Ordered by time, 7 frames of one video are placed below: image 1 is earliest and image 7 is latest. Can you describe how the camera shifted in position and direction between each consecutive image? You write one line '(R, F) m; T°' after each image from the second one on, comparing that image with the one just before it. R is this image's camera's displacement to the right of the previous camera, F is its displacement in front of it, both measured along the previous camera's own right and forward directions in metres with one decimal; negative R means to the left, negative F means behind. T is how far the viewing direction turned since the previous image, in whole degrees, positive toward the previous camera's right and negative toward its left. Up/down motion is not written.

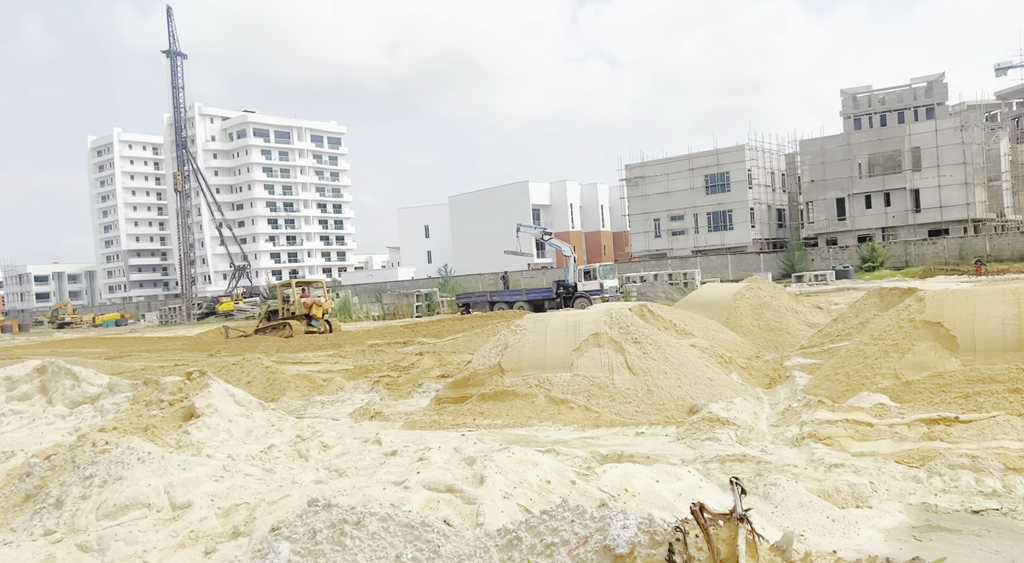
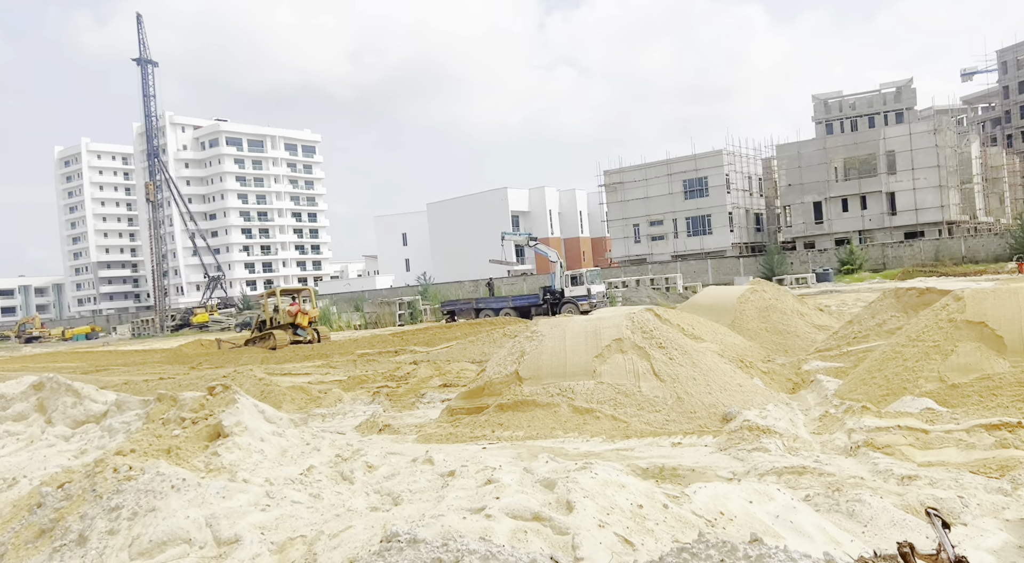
(-0.5, +0.4) m; +2°
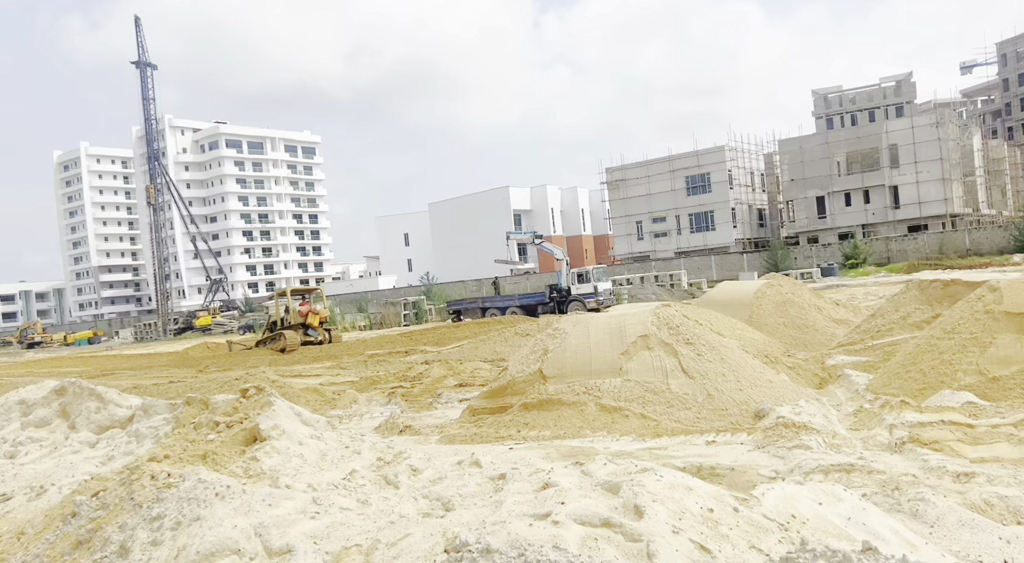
(-0.3, +0.2) m; 0°
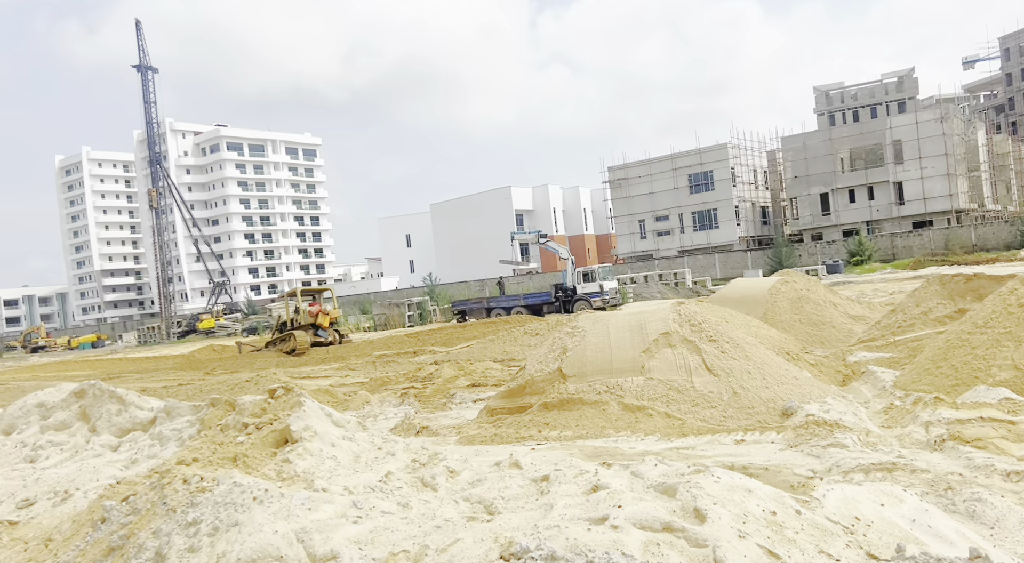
(-0.2, +0.1) m; 0°
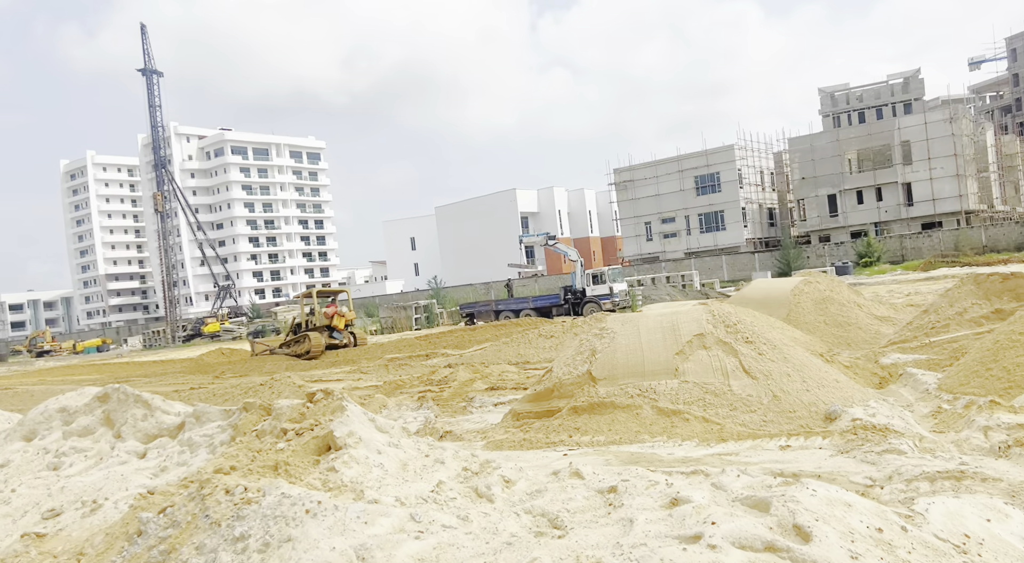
(-0.3, +0.3) m; 0°
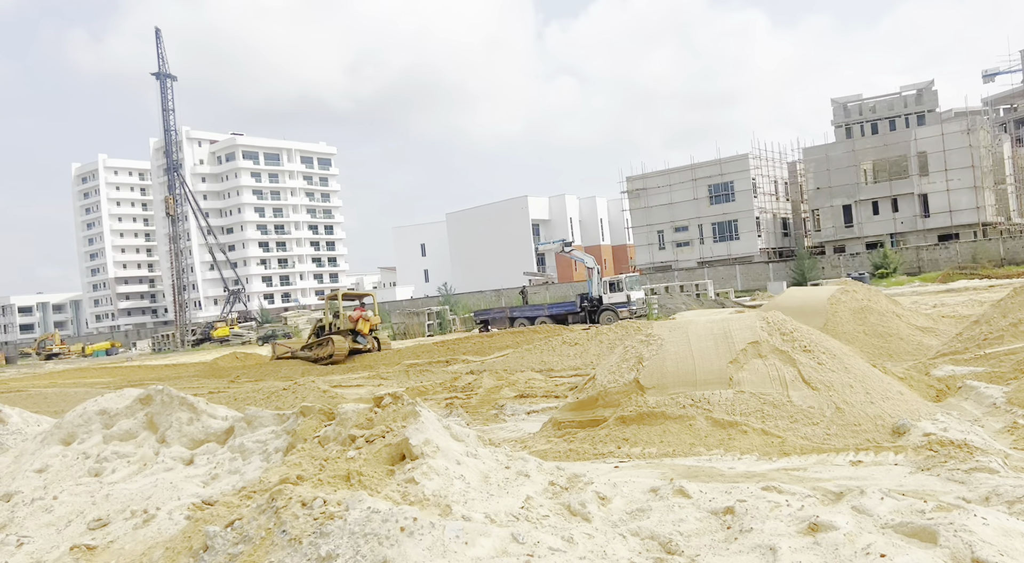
(-0.4, +0.3) m; -1°
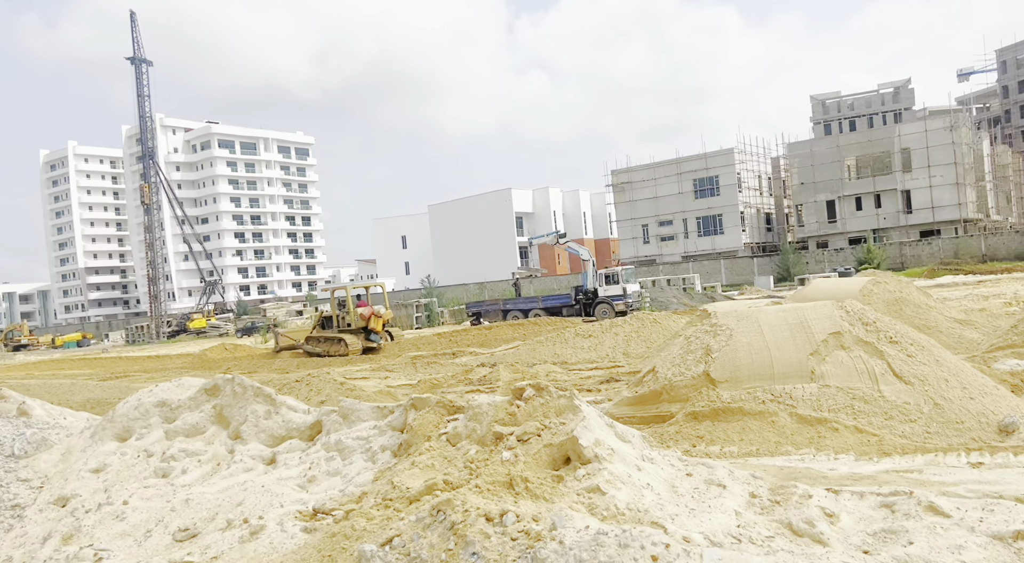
(-0.9, +0.6) m; +2°
